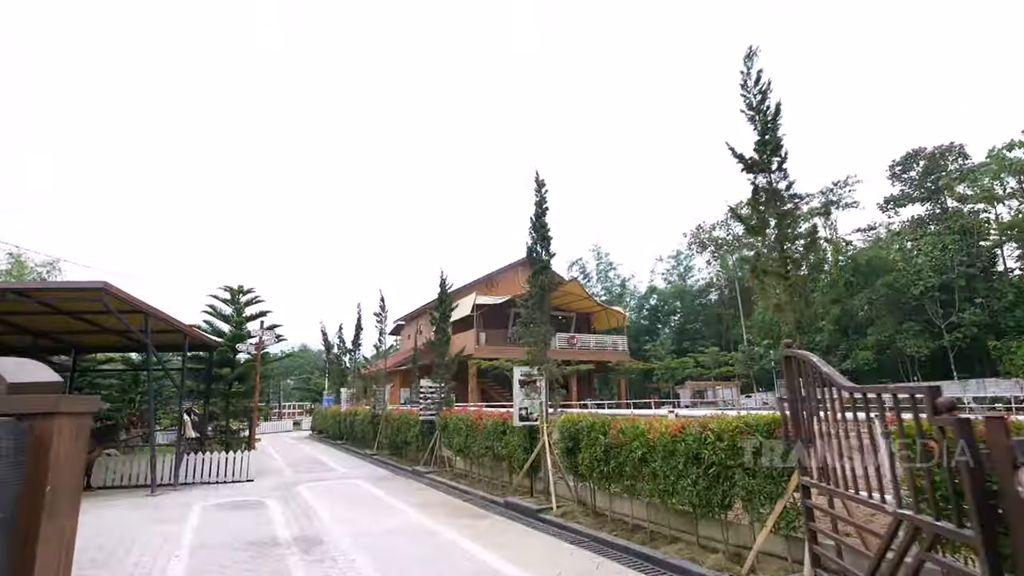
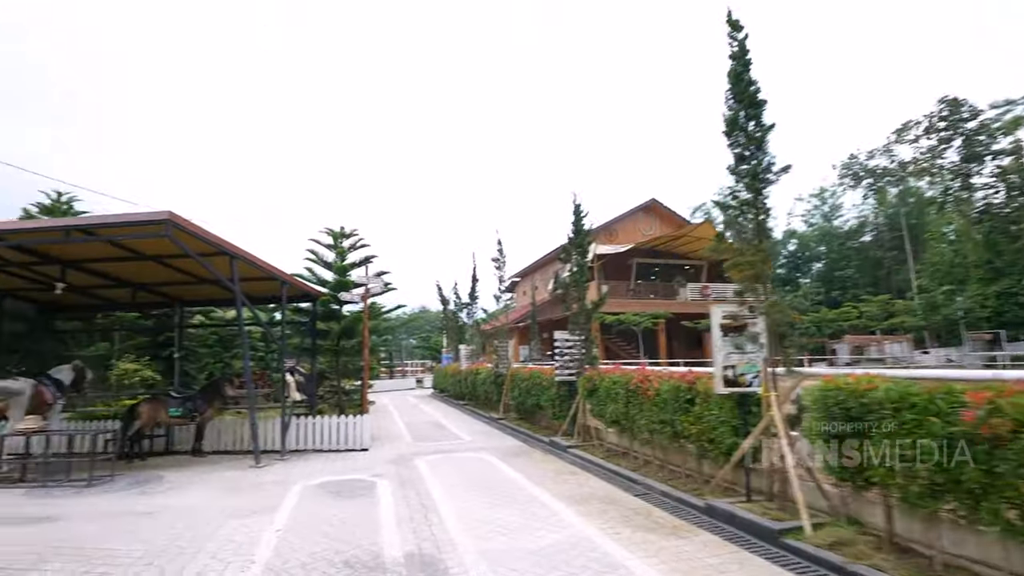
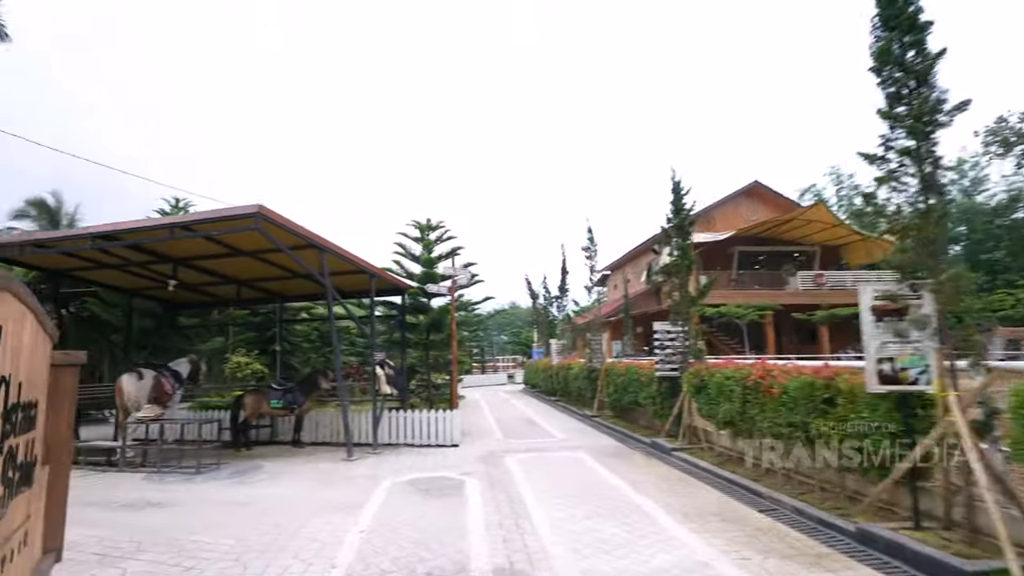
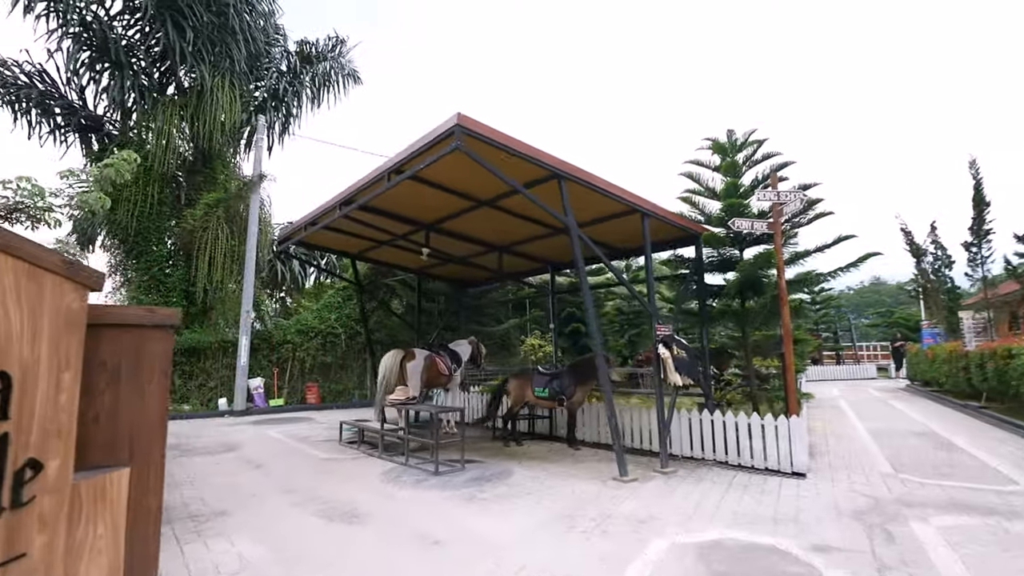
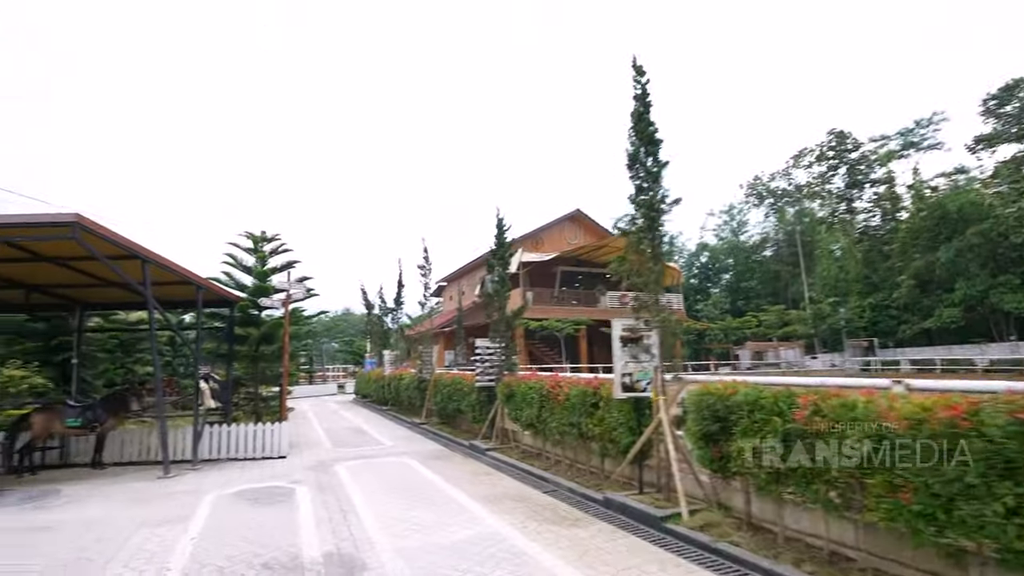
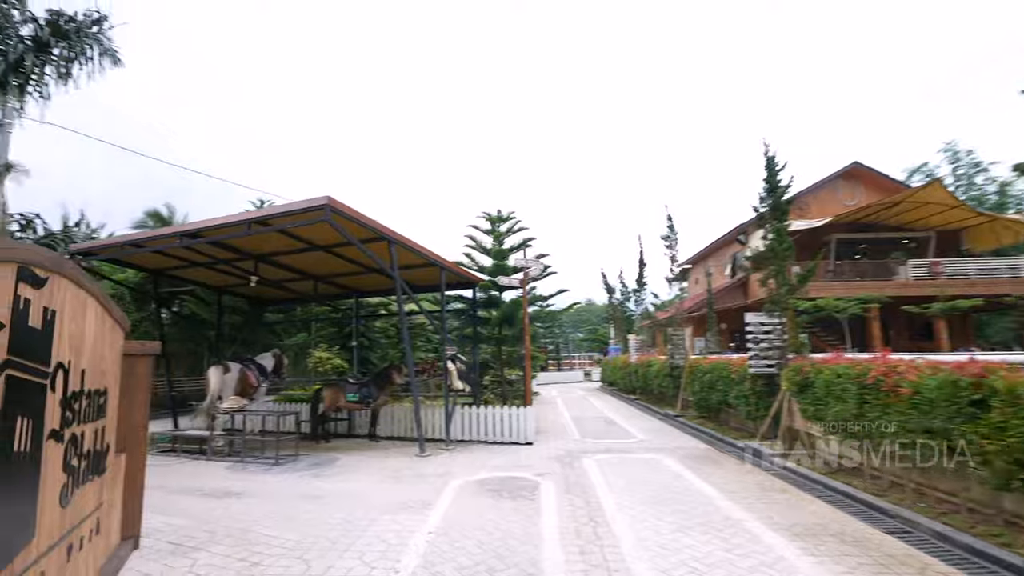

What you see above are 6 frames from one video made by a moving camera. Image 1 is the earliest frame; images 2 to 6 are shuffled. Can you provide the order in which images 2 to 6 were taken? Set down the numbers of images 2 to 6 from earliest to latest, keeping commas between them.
5, 2, 3, 6, 4
